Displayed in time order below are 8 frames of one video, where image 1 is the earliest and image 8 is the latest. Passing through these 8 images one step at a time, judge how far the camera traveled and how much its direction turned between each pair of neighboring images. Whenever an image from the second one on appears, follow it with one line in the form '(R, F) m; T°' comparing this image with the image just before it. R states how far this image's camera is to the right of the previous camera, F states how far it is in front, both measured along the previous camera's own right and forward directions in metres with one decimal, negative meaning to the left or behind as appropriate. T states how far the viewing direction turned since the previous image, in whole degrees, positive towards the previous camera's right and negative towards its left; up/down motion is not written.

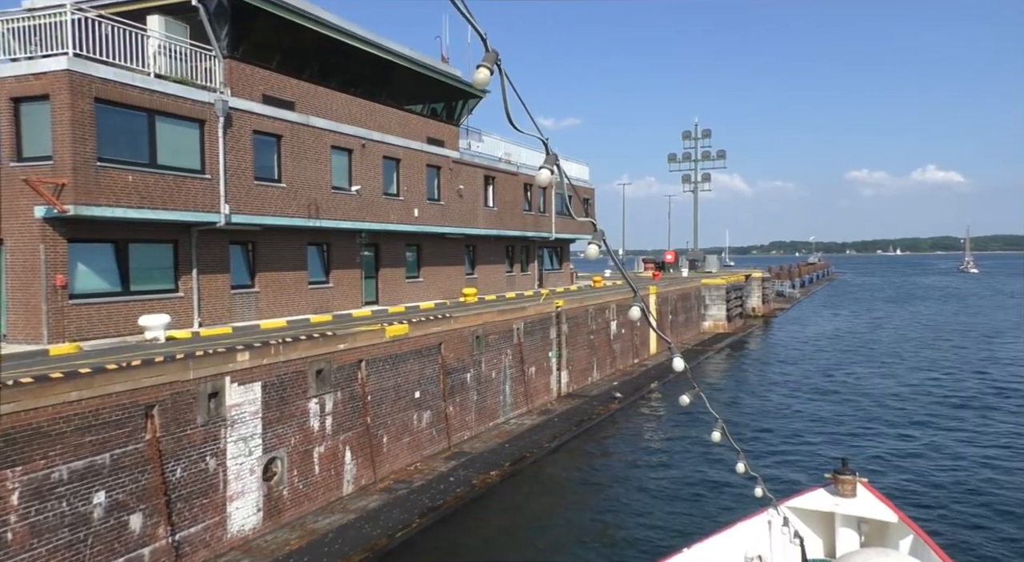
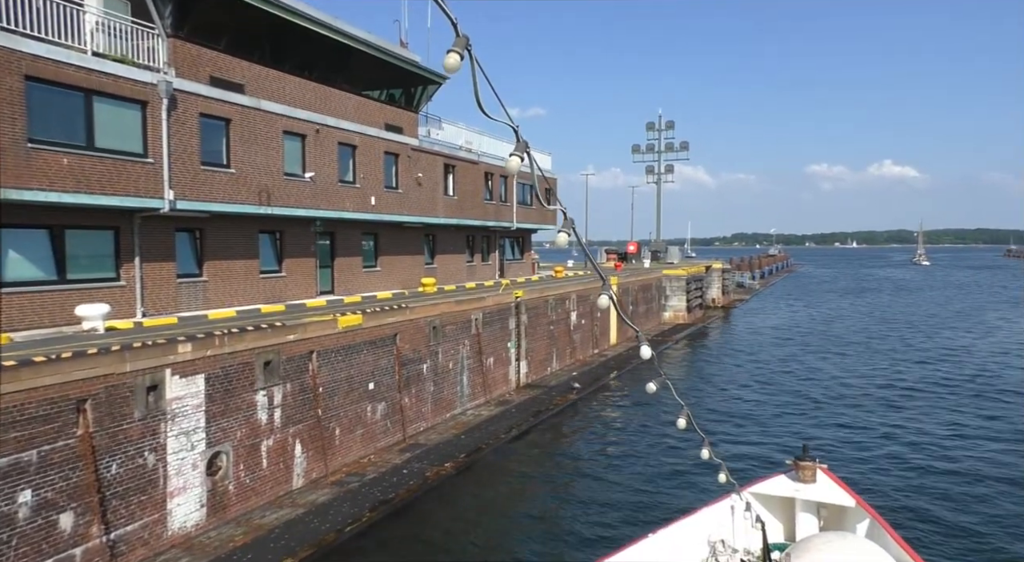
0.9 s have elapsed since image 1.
(+0.3, +0.2) m; +3°
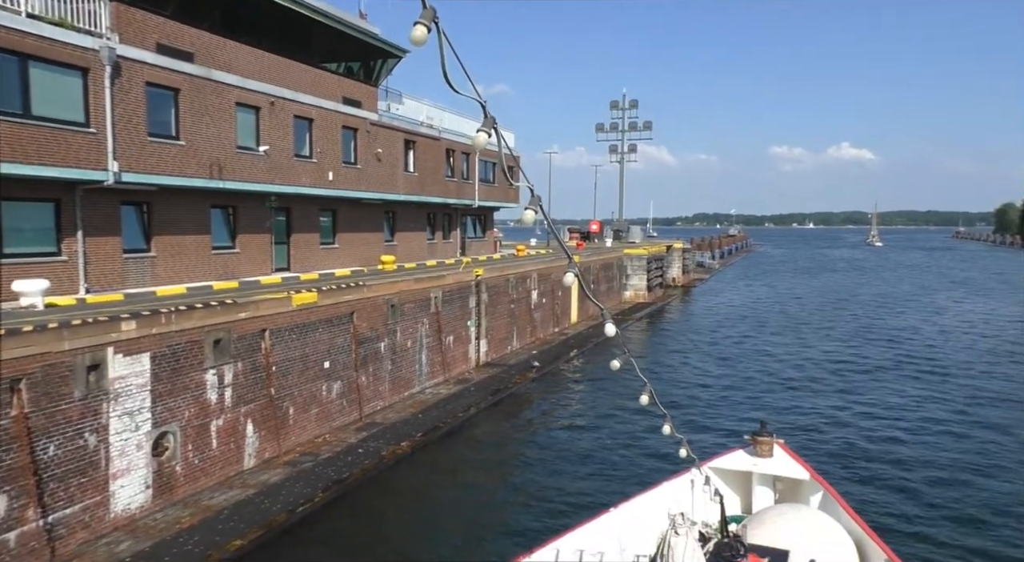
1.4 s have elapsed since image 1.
(+0.2, +0.1) m; +3°
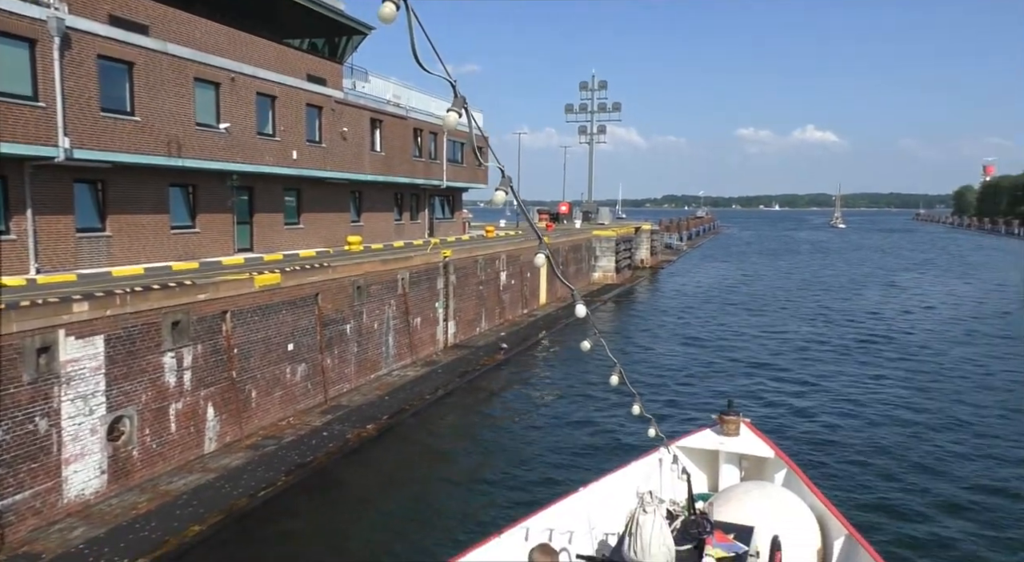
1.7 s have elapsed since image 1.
(+0.1, +0.1) m; +2°
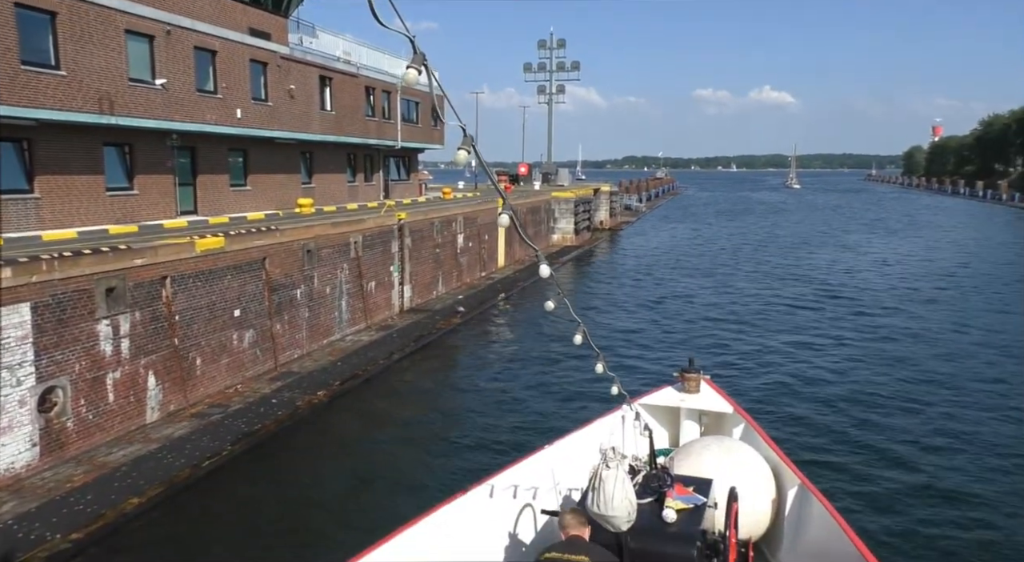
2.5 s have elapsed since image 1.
(+0.3, +0.3) m; +3°
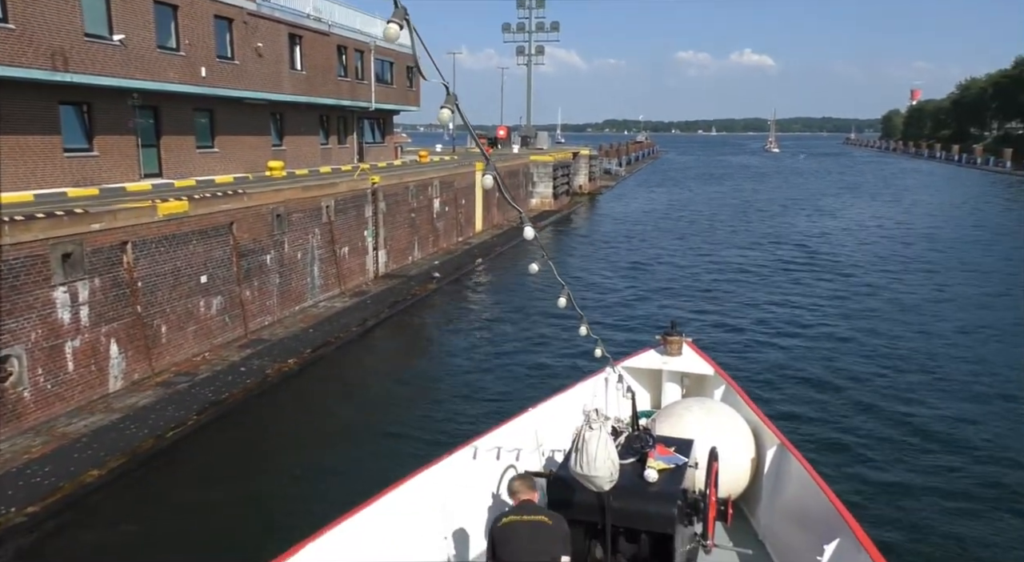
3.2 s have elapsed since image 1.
(+0.2, +0.3) m; +1°
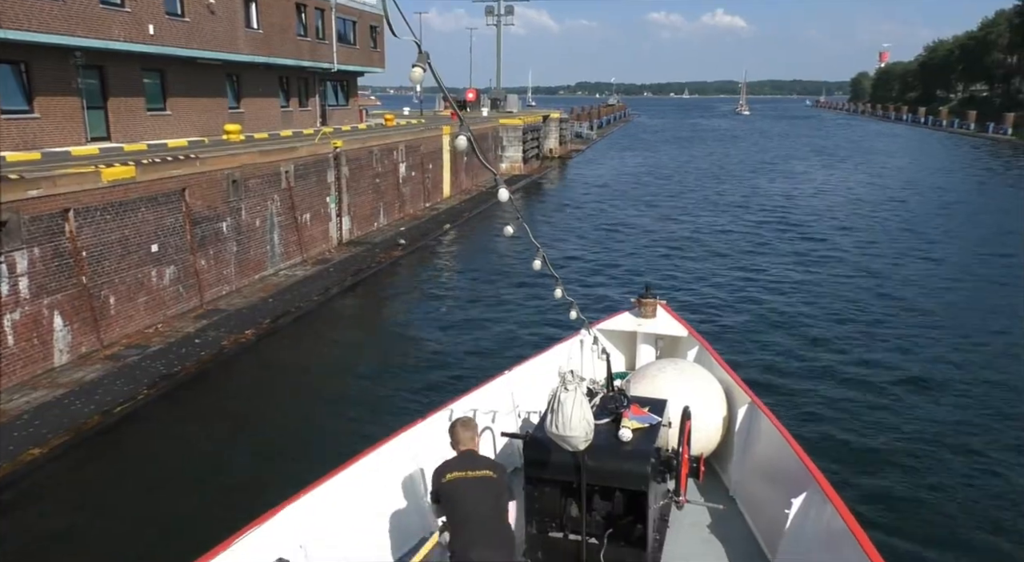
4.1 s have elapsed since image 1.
(+0.3, +0.4) m; +2°
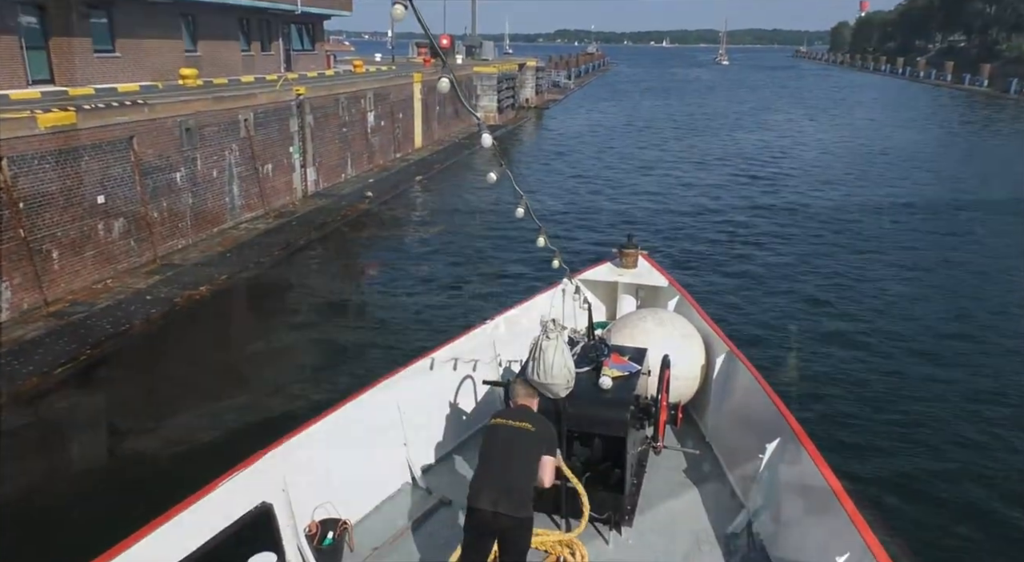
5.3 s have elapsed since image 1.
(+0.4, +0.5) m; +2°
